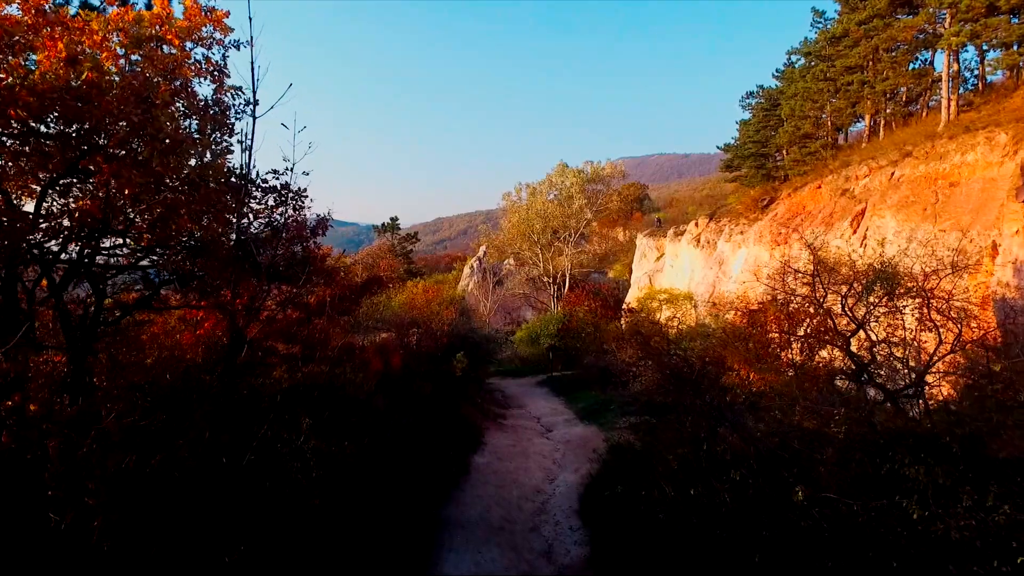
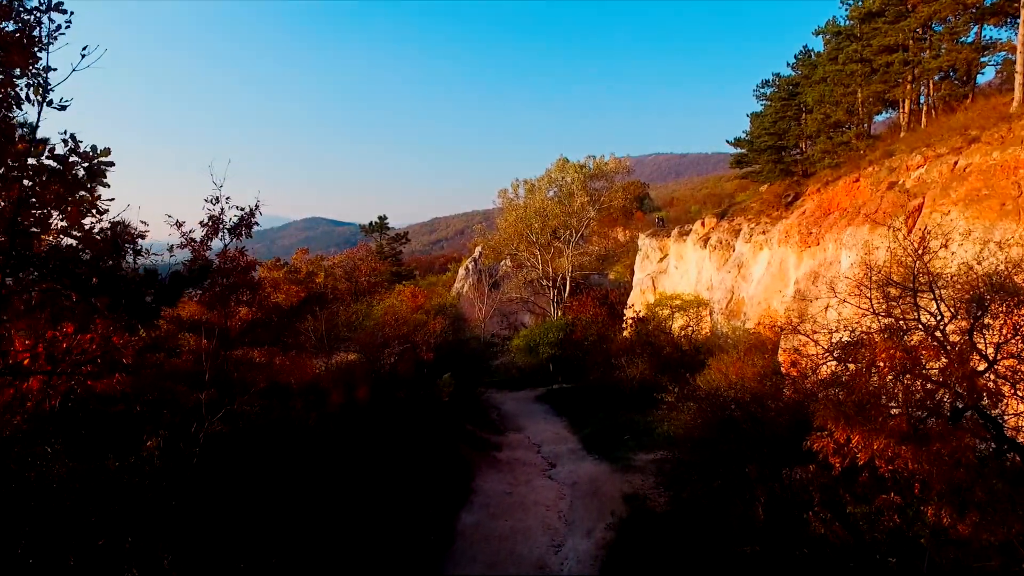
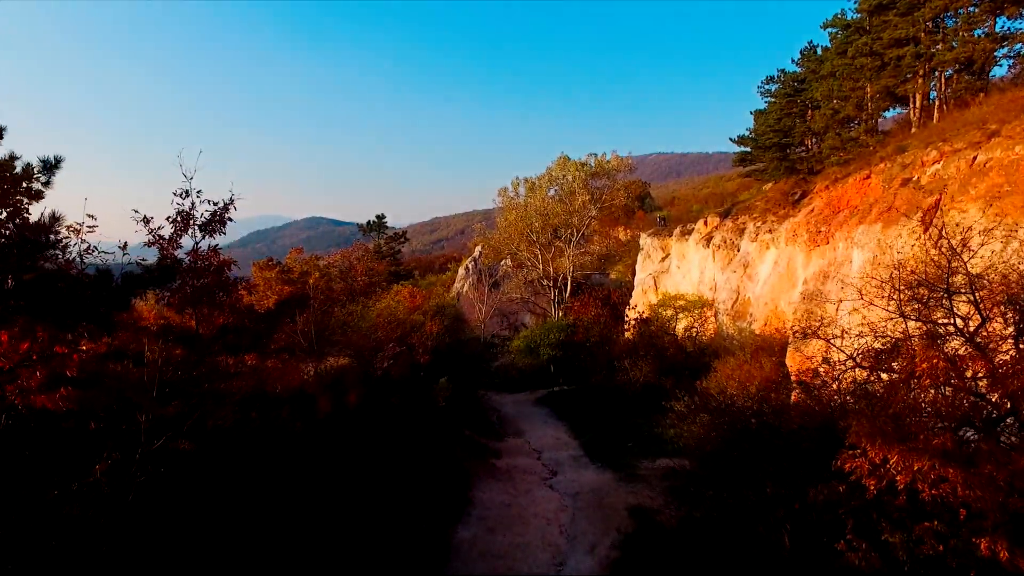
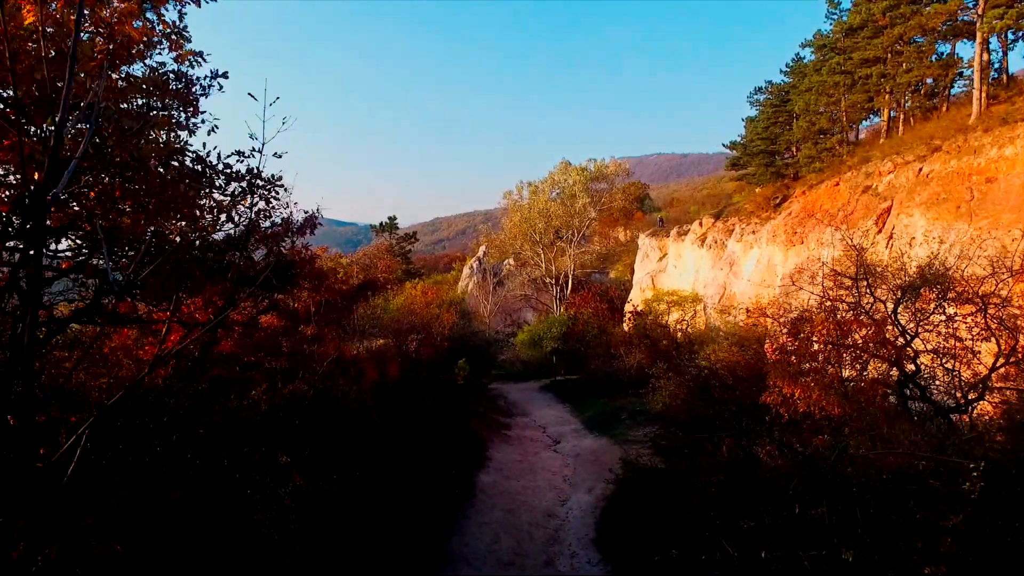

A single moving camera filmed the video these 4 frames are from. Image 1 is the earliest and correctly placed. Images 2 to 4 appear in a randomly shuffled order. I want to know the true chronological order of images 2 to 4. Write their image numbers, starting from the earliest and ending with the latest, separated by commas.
4, 2, 3
